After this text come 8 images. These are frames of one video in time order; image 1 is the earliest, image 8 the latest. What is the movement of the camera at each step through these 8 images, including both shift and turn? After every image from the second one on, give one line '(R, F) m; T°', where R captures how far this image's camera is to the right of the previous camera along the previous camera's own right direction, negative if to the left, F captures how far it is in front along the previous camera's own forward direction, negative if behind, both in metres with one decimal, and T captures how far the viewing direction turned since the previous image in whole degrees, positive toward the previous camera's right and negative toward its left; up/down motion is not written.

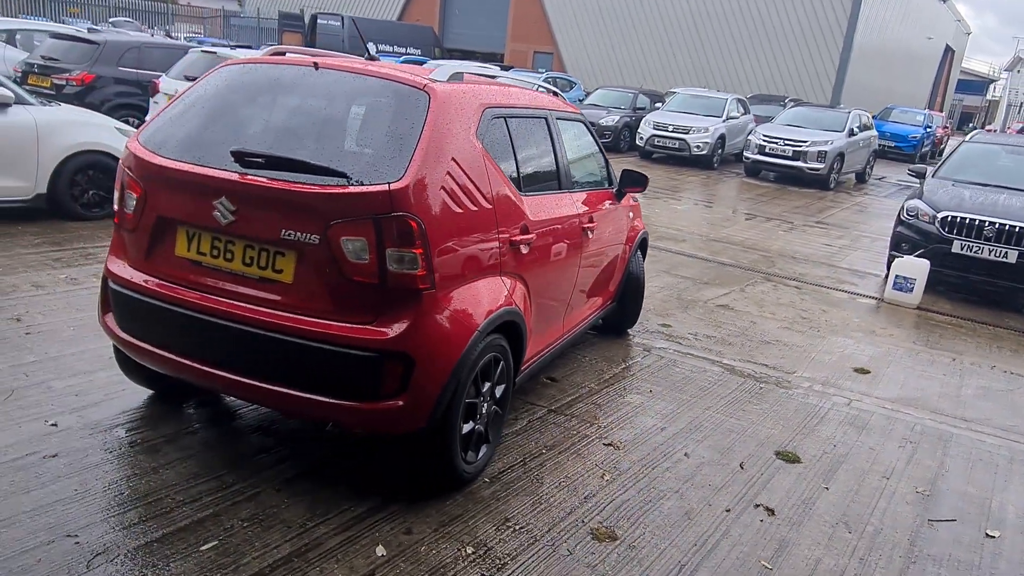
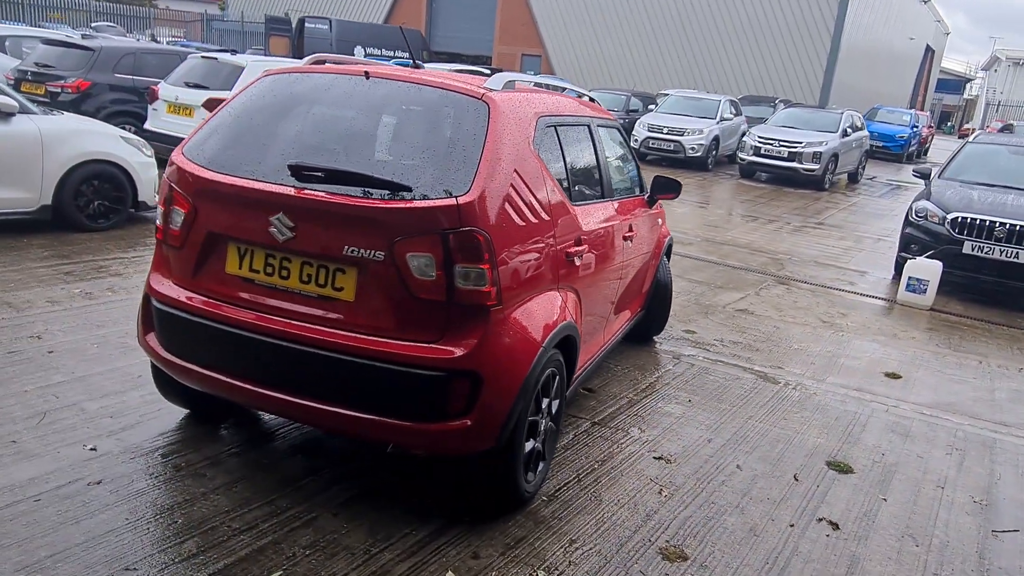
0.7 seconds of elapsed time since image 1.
(-0.3, +0.1) m; +1°
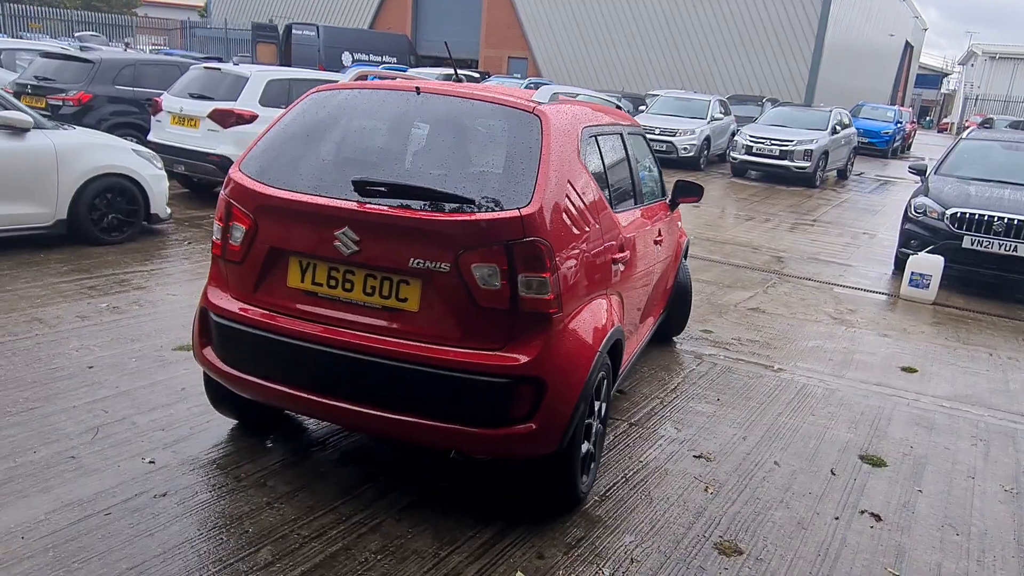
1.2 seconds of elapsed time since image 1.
(-0.3, -0.1) m; +1°
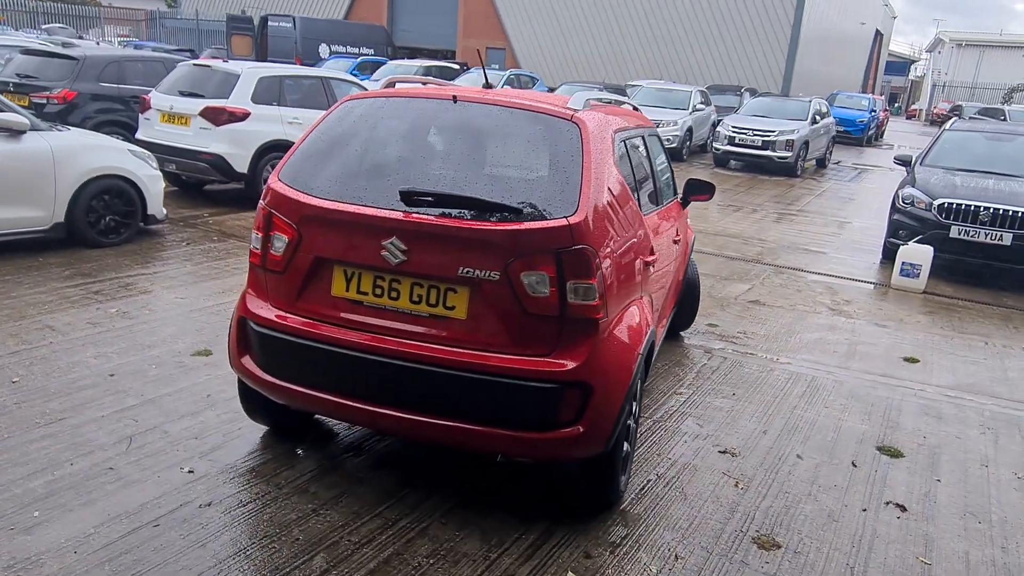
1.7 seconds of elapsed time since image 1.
(-0.3, 0.0) m; +2°
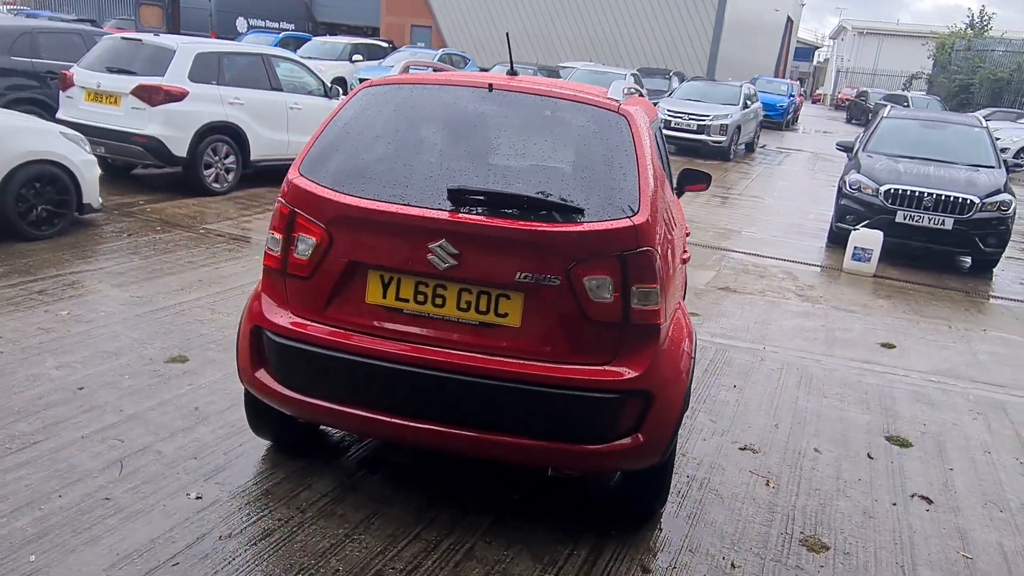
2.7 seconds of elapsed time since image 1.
(-0.5, +0.2) m; +6°
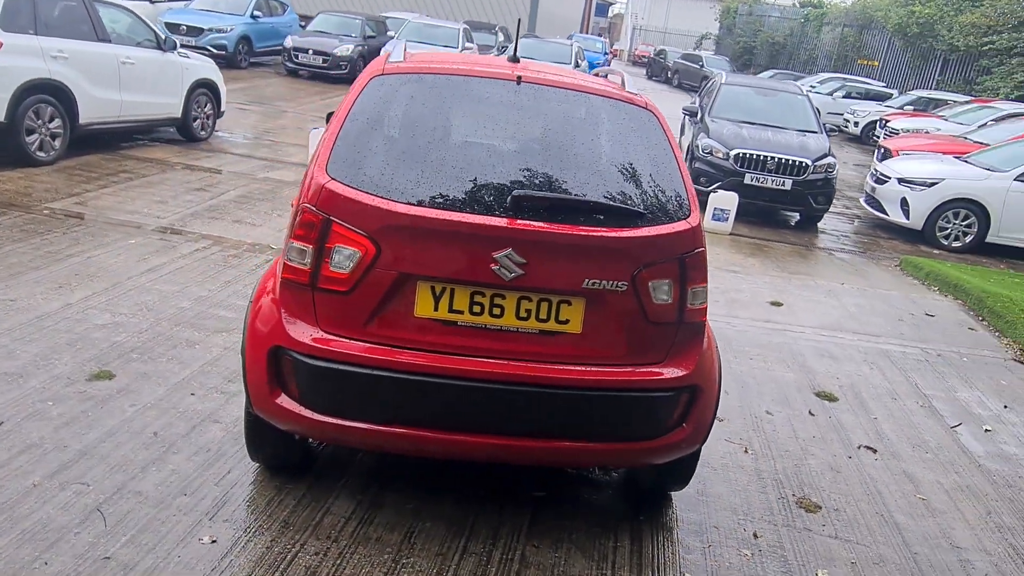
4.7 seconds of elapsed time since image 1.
(-0.9, +0.2) m; +15°
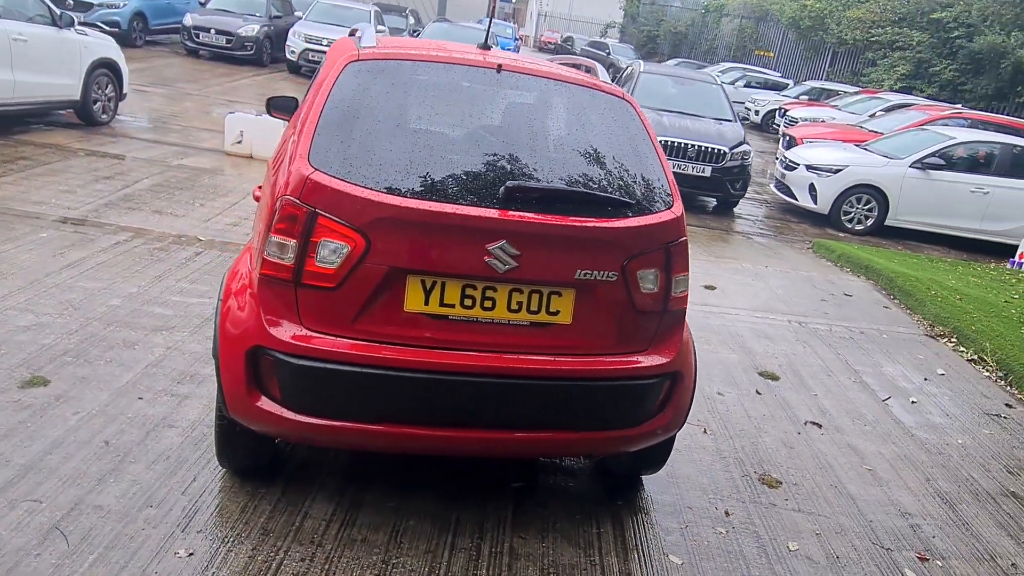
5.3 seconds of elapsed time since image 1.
(-0.3, 0.0) m; +7°
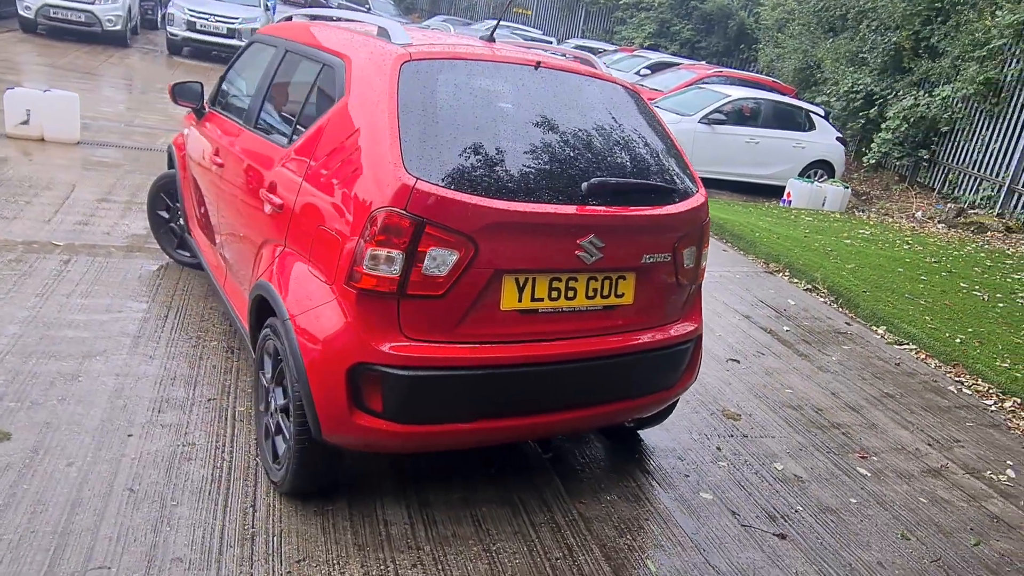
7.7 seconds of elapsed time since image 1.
(-1.2, 0.0) m; +18°
